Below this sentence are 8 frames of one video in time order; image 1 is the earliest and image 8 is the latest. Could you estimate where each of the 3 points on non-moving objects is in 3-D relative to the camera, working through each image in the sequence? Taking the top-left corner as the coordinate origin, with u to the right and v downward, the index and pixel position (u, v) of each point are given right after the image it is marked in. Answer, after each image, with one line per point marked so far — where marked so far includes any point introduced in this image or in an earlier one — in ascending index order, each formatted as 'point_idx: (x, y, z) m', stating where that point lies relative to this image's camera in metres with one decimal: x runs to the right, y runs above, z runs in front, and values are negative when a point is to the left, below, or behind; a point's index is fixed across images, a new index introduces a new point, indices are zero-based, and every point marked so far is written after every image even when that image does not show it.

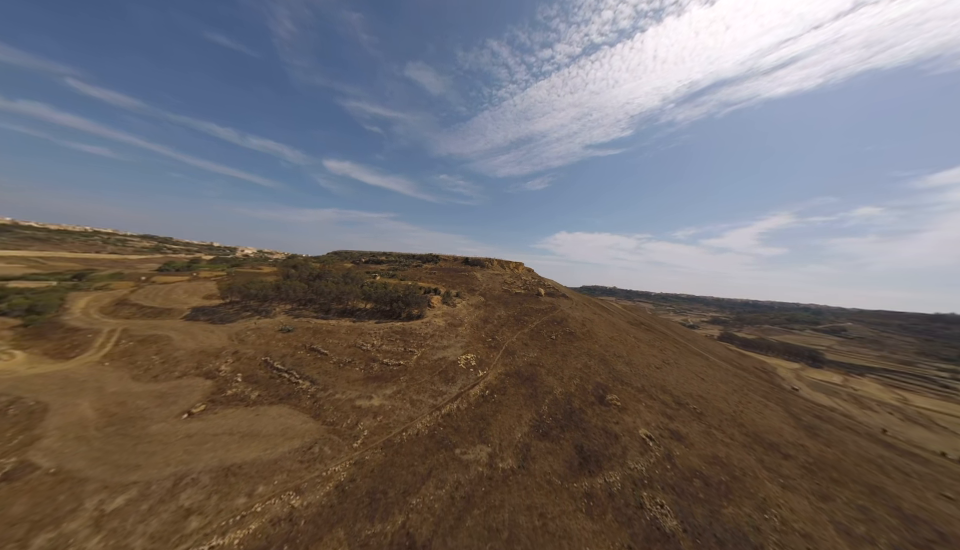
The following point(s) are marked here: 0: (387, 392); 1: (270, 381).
0: (-7.0, -8.7, +18.8) m
1: (-15.9, -8.1, +19.1) m
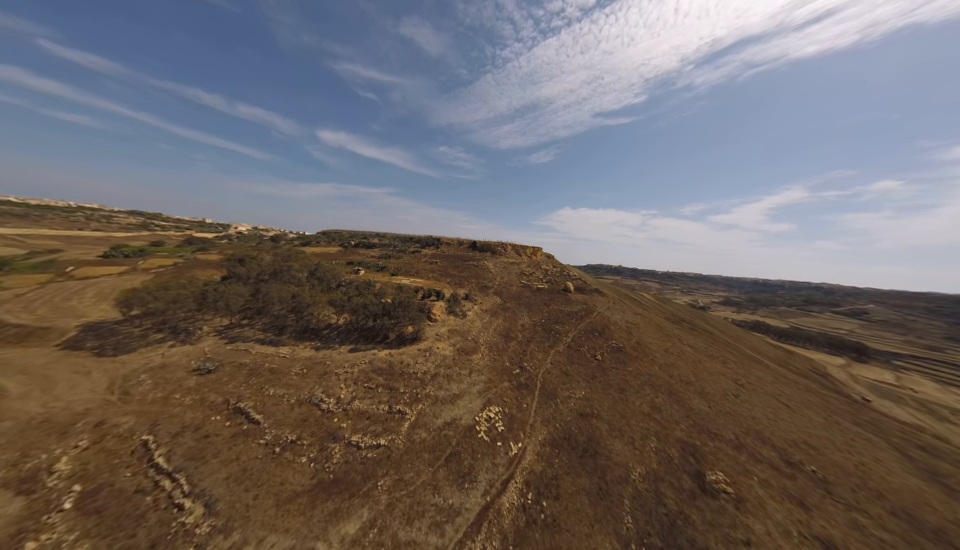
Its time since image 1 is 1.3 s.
0: (-5.1, -9.9, +9.8) m
1: (-14.0, -9.2, +10.1) m
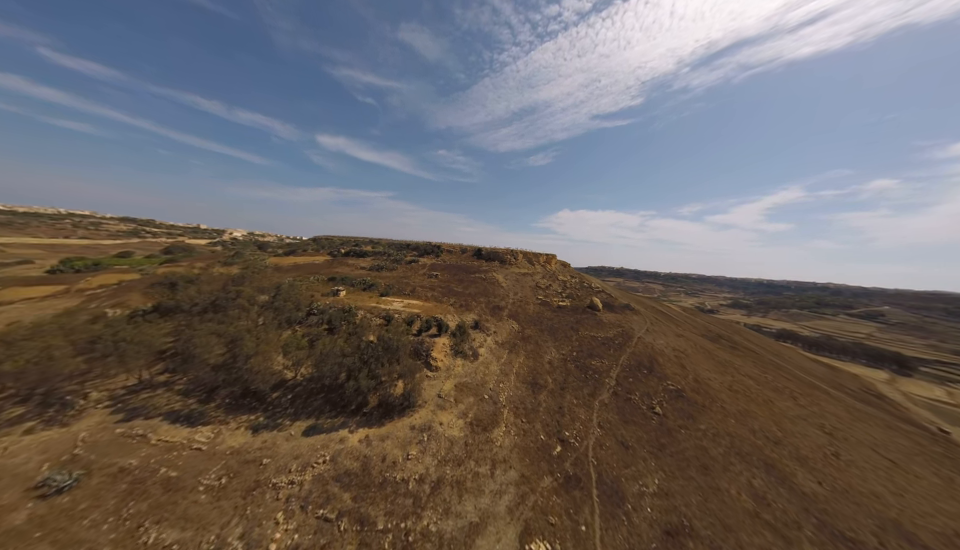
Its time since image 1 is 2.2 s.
0: (-3.8, -11.7, +3.2) m
1: (-12.7, -11.1, +3.5) m
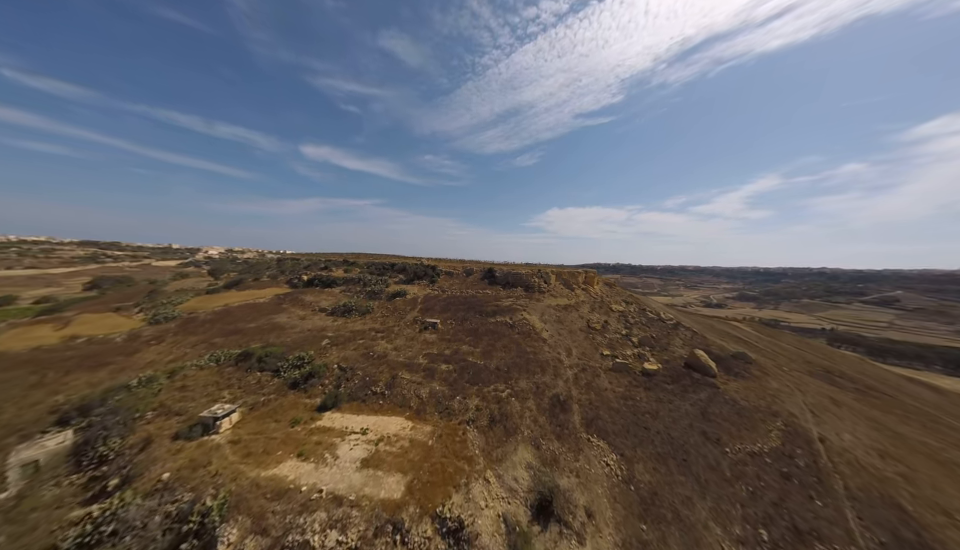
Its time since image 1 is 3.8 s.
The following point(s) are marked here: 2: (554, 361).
0: (-0.3, -15.4, -9.9) m
1: (-9.3, -15.3, -9.8) m
2: (+5.1, -5.9, +17.8) m
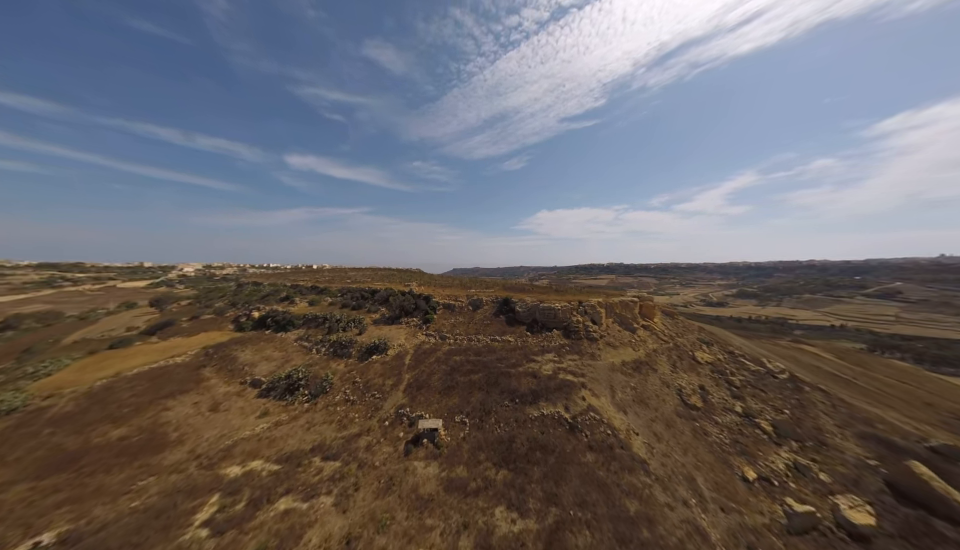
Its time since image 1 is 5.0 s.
0: (+2.6, -17.7, -19.3) m
1: (-6.3, -18.1, -19.5) m
2: (+6.9, -8.6, +8.7) m
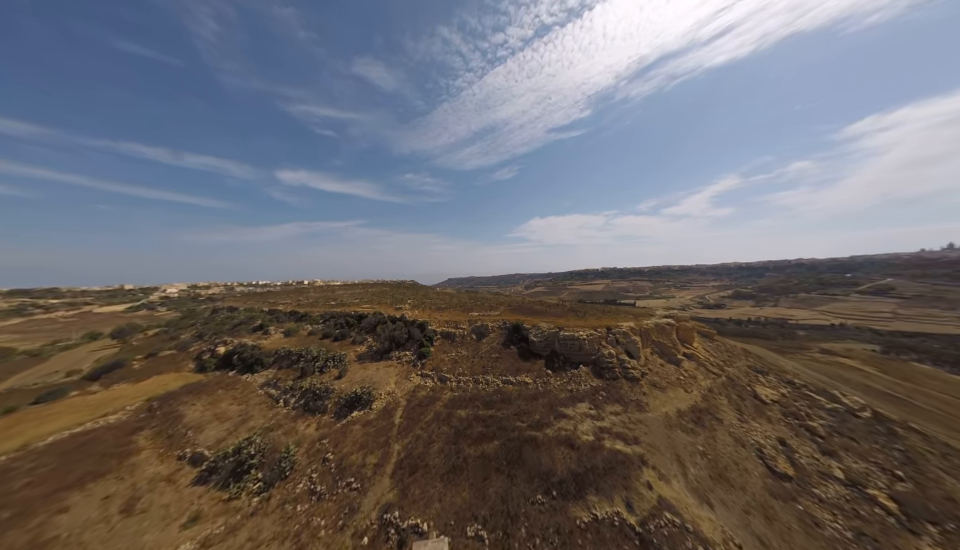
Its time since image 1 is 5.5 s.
0: (+4.4, -17.9, -23.5) m
1: (-4.6, -18.5, -23.9) m
2: (+7.8, -9.6, +4.9) m
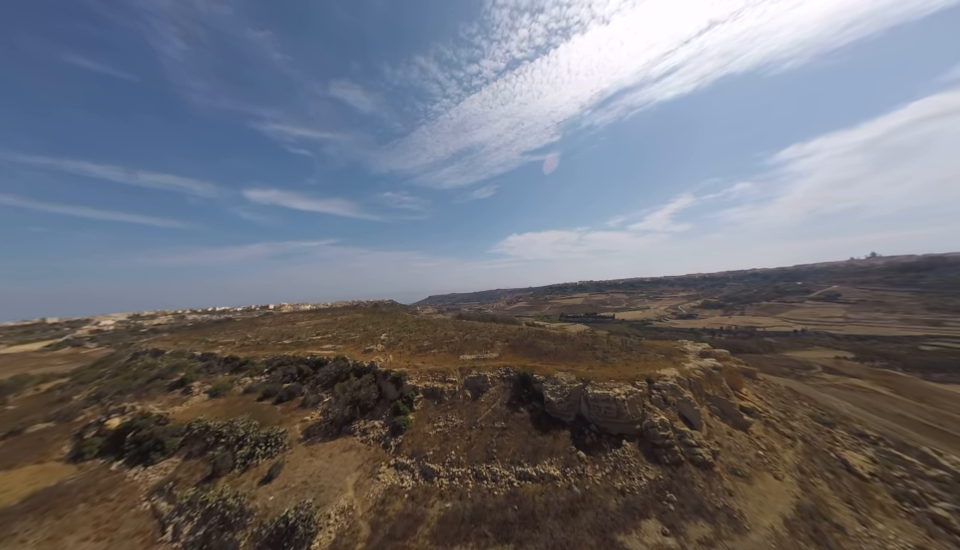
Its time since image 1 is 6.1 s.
0: (+7.9, -17.0, -28.6) m
1: (-1.0, -17.8, -29.7) m
2: (+8.8, -10.6, +0.4) m
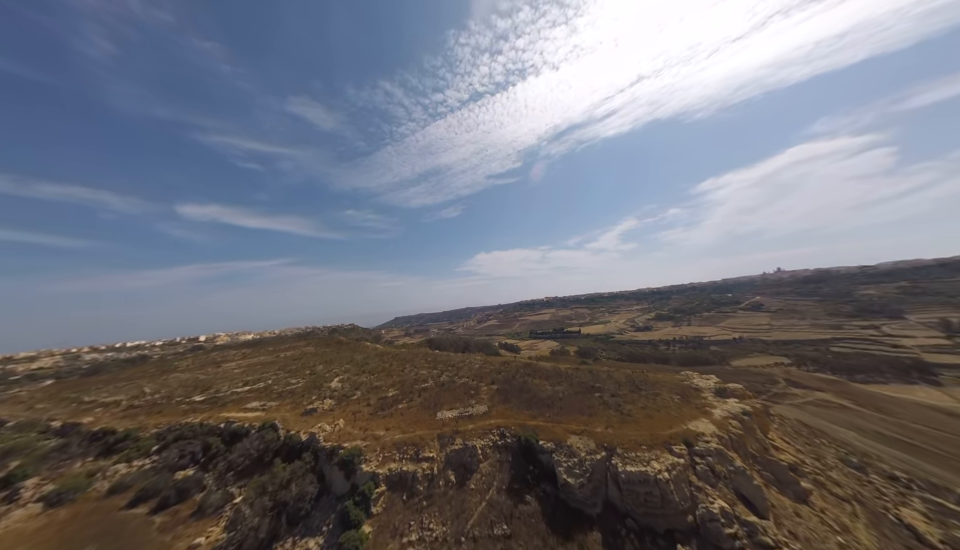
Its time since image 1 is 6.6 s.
0: (+13.1, -15.2, -31.8) m
1: (+4.5, -16.1, -34.1) m
2: (+10.2, -10.9, -2.5) m
